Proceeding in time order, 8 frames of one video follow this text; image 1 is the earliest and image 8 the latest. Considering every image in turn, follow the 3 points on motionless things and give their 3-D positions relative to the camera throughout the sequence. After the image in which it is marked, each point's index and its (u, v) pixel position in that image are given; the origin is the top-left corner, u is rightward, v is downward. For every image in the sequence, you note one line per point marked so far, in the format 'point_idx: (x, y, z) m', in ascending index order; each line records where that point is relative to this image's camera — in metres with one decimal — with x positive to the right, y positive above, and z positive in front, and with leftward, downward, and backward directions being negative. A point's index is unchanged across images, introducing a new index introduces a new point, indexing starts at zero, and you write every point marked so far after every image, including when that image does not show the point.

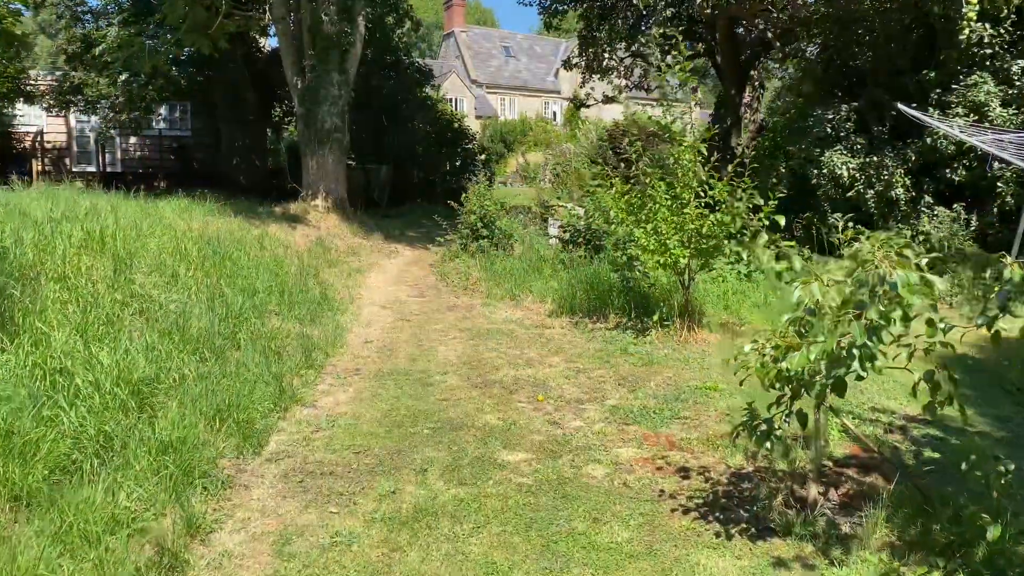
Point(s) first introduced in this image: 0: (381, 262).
0: (-1.7, +0.3, +10.3) m
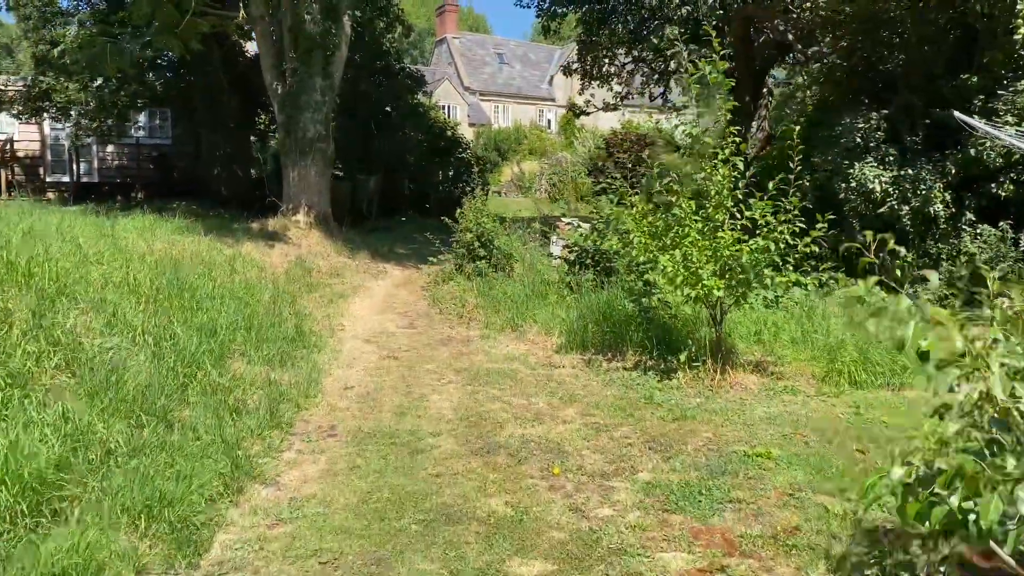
0: (-1.7, 0.0, +9.4) m
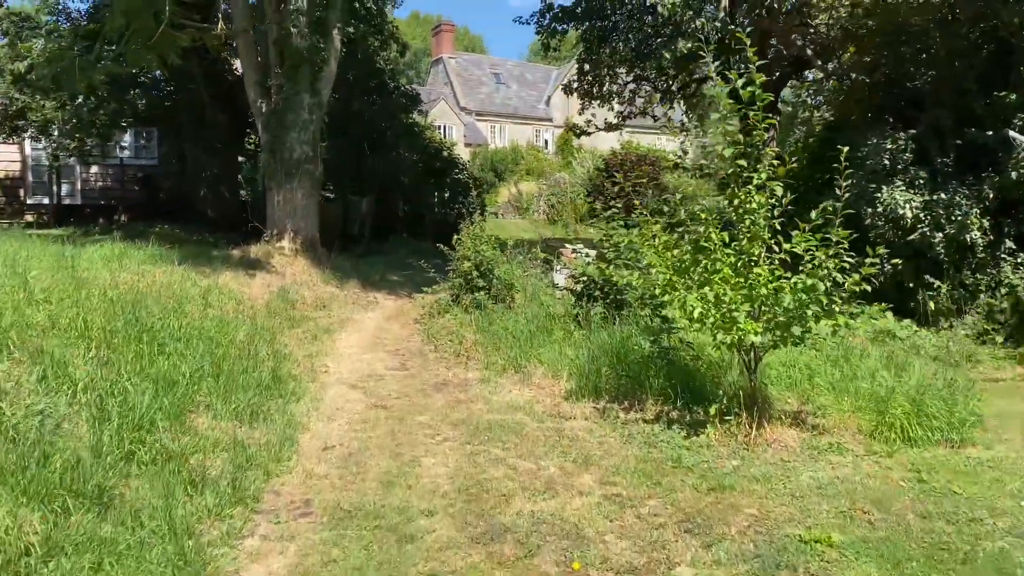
0: (-1.7, -0.3, +8.6) m
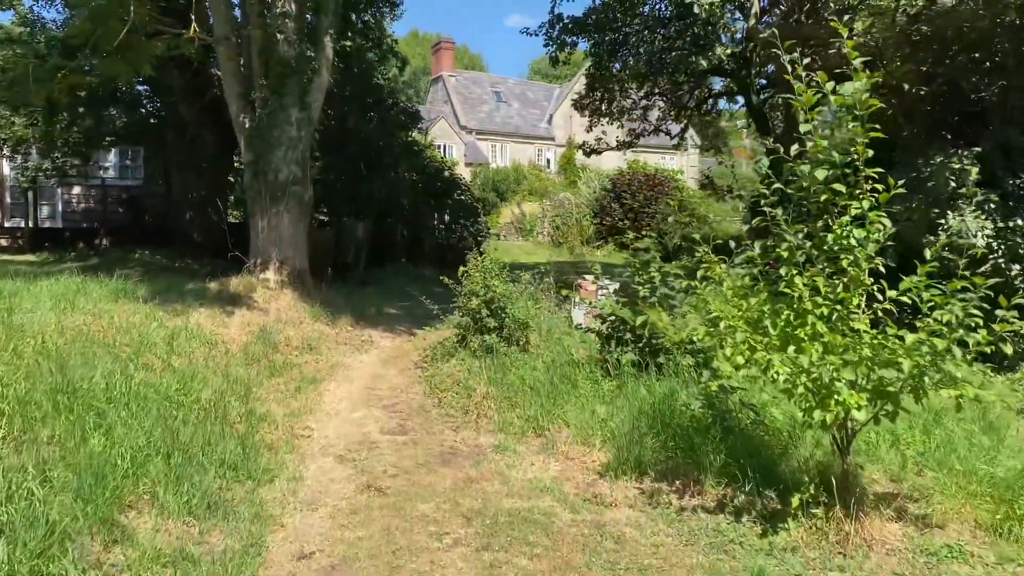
0: (-1.5, -0.7, +7.5) m
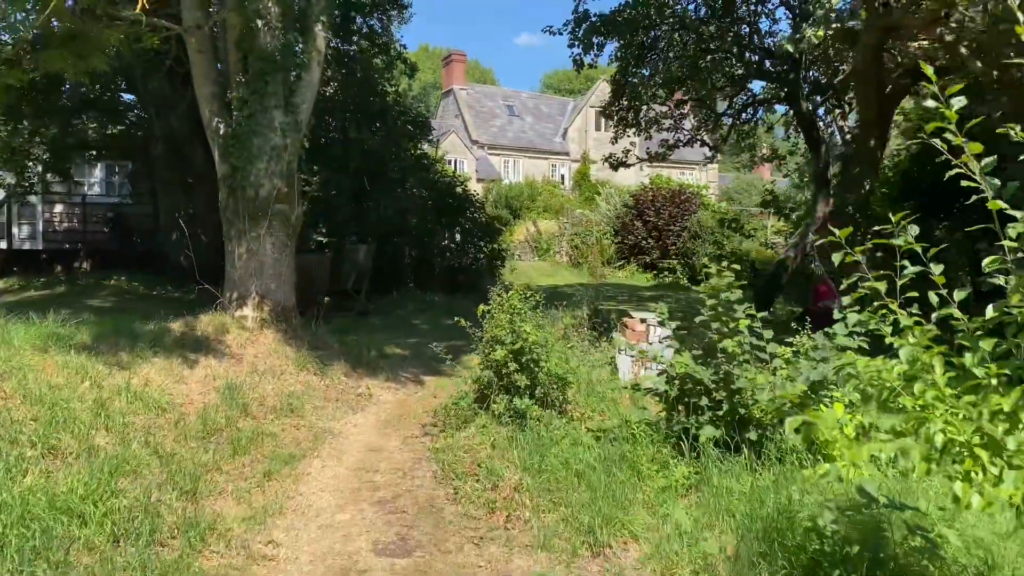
0: (-1.3, -1.0, +5.9) m
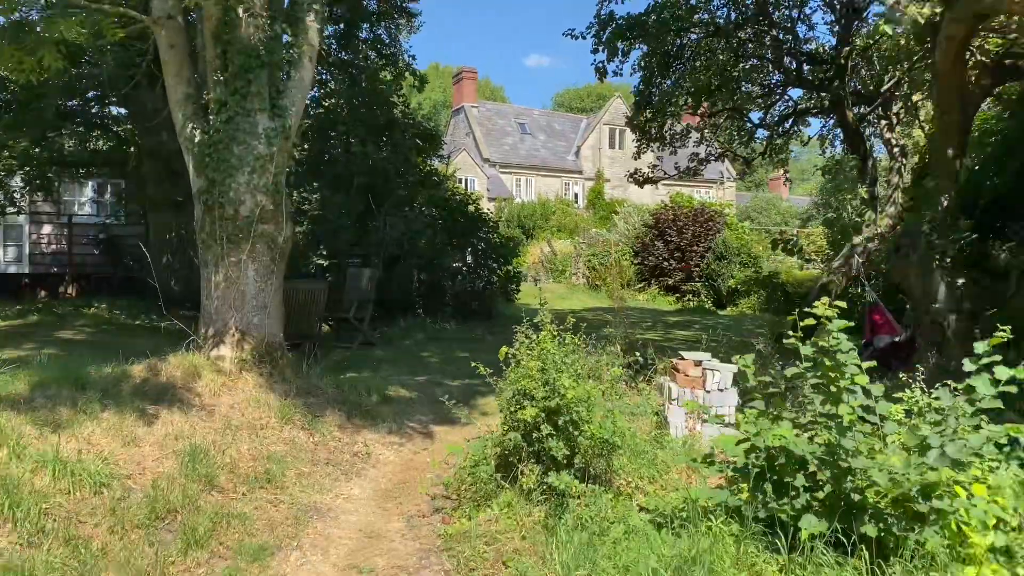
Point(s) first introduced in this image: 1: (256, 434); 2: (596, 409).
0: (-1.1, -1.3, +4.7) m
1: (-1.7, -1.0, +5.5) m
2: (+0.5, -0.7, +4.7) m
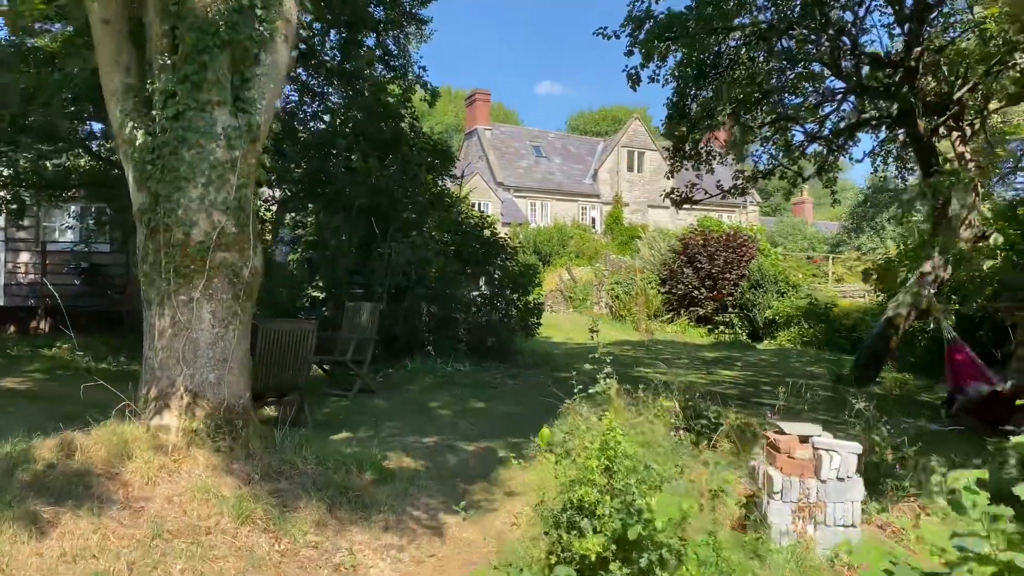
0: (-0.9, -1.5, +3.2) m
1: (-1.5, -1.2, +3.9) m
2: (+0.7, -0.9, +3.2) m
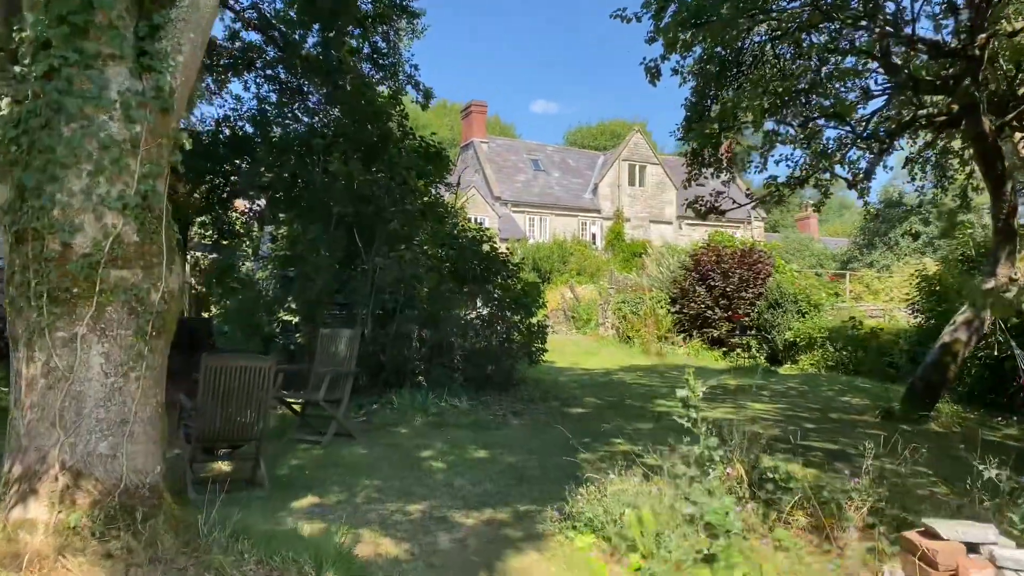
0: (-0.8, -1.6, +1.7) m
1: (-1.4, -1.3, +2.4) m
2: (+0.7, -1.0, +1.7) m
